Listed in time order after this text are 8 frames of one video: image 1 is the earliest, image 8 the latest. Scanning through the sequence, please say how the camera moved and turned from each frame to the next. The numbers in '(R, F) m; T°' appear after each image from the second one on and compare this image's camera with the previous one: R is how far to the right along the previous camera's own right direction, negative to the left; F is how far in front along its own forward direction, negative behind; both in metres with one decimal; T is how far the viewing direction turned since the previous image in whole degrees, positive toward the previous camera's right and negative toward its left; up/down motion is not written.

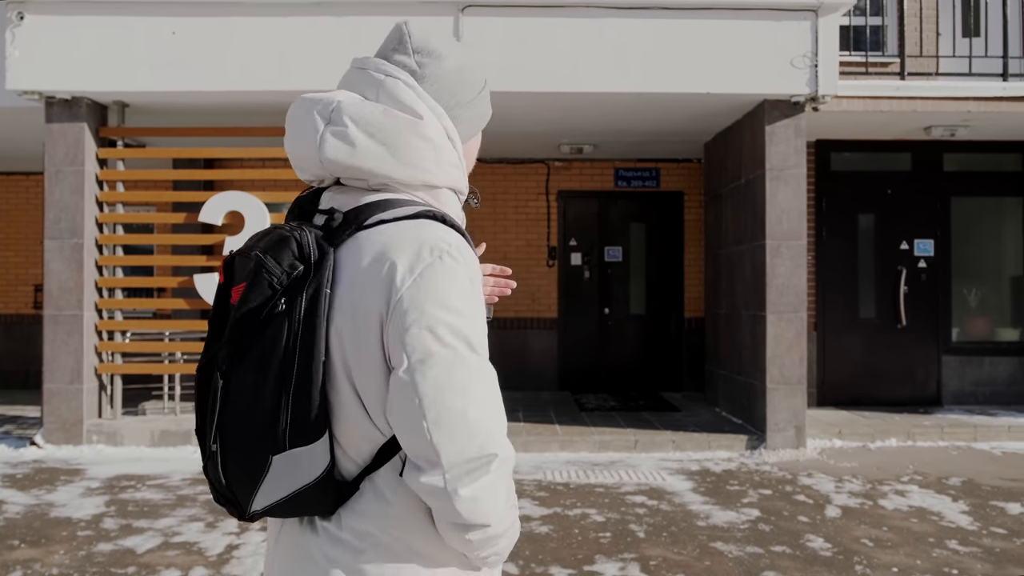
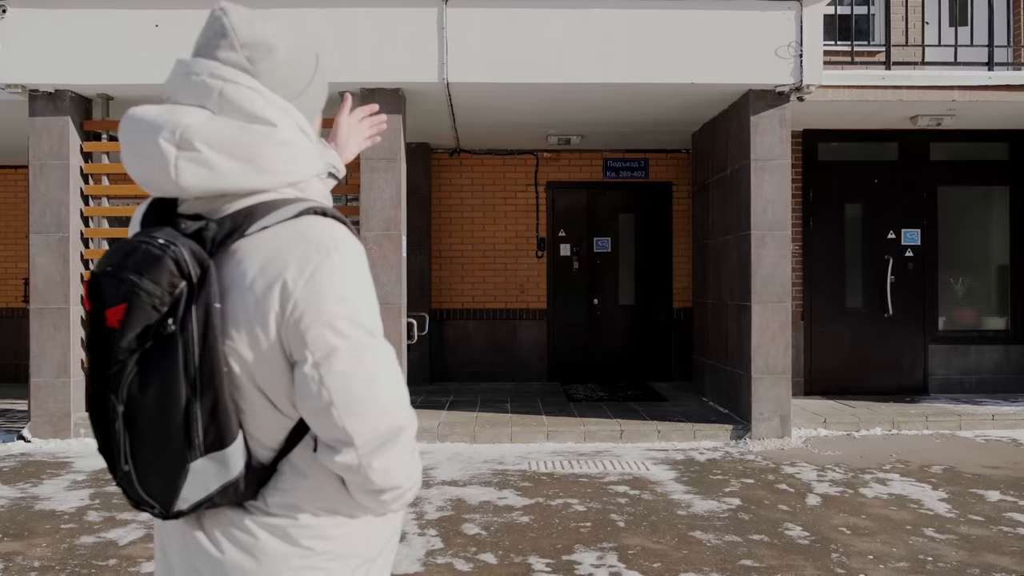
(+0.1, 0.0) m; 0°
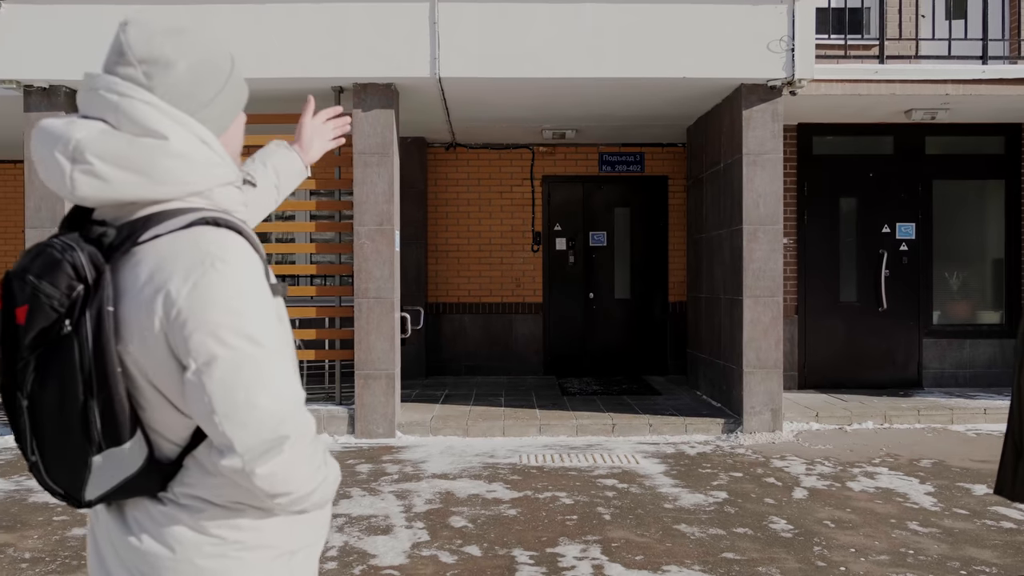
(+0.1, 0.0) m; 0°
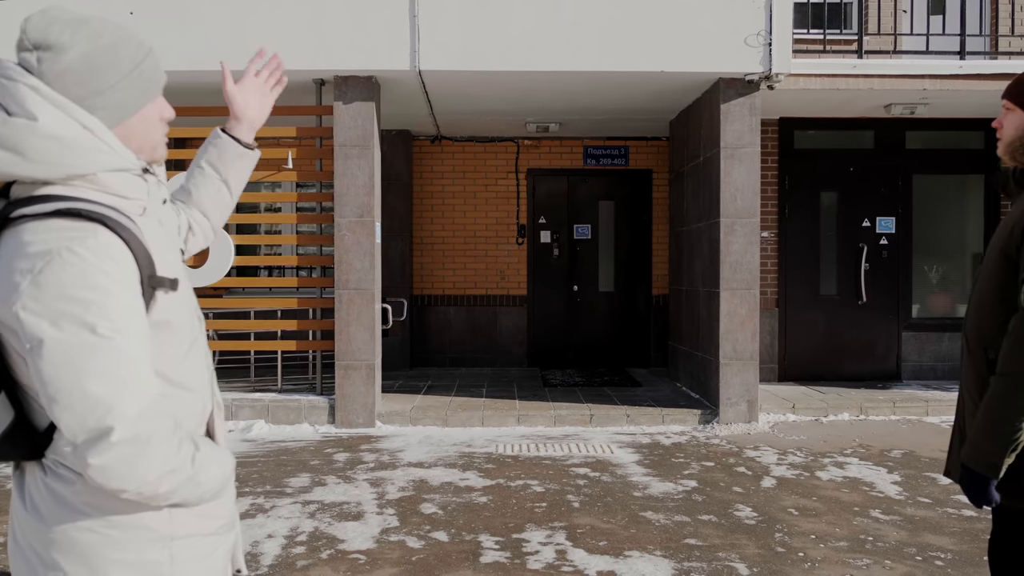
(+0.2, -0.1) m; 0°
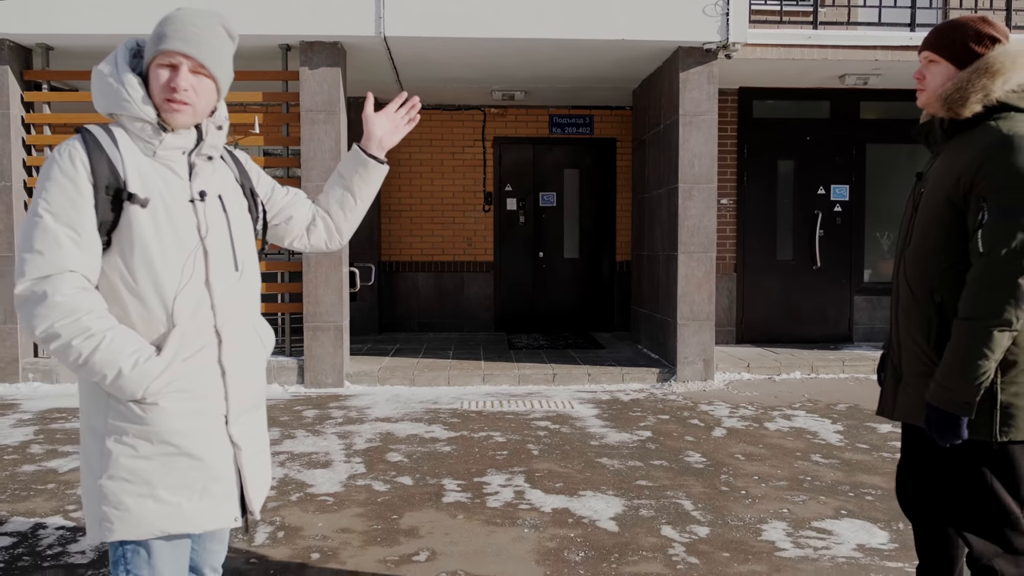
(+0.1, -0.2) m; +2°
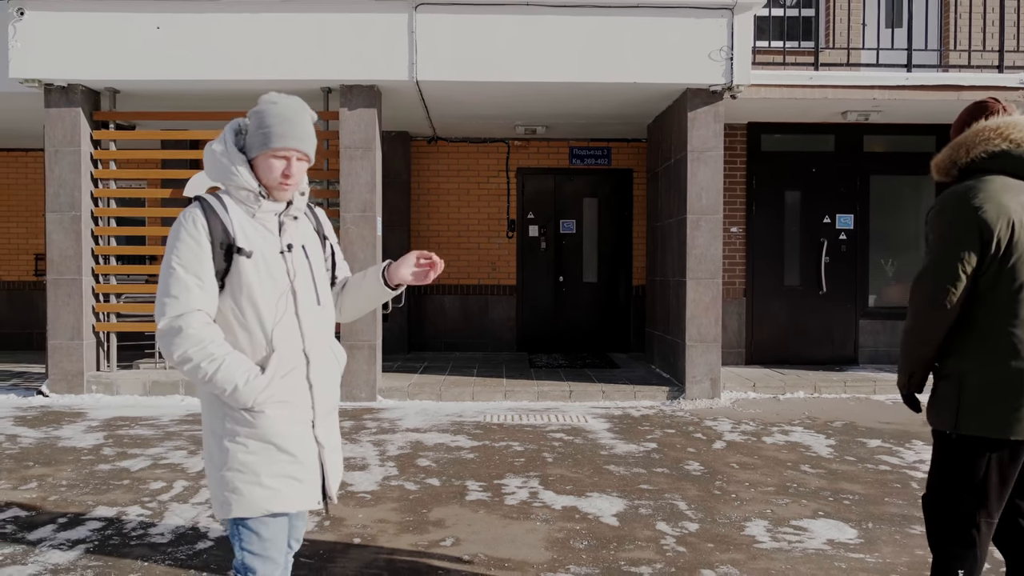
(+0.1, -0.6) m; -2°
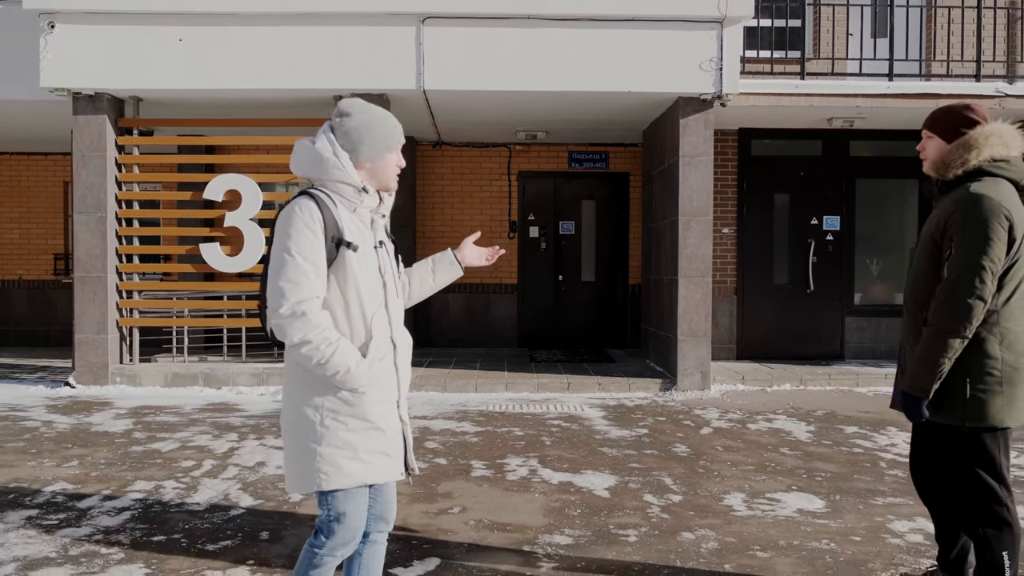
(0.0, -0.4) m; 0°
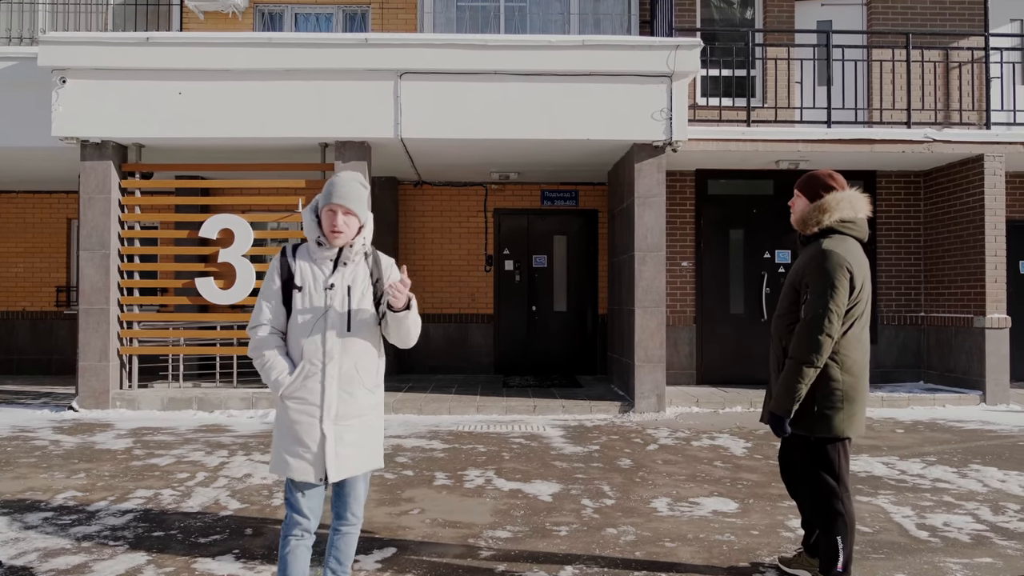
(+0.3, -0.7) m; 0°
